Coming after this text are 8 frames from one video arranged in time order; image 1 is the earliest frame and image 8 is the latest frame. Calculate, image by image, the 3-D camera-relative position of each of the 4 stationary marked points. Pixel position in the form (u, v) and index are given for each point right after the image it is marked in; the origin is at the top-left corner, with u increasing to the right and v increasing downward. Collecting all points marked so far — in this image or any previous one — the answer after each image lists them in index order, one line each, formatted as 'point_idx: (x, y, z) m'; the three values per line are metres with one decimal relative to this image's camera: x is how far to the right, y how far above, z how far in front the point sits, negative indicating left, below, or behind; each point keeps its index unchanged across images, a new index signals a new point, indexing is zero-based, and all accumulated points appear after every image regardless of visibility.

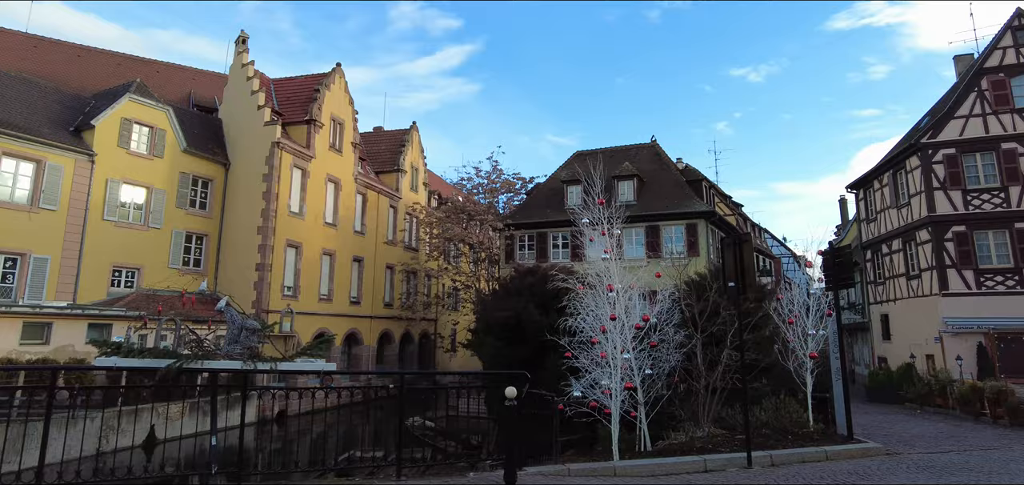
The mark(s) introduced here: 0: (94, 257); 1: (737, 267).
0: (-12.7, -0.4, +19.5) m
1: (+2.8, -0.3, +7.8) m
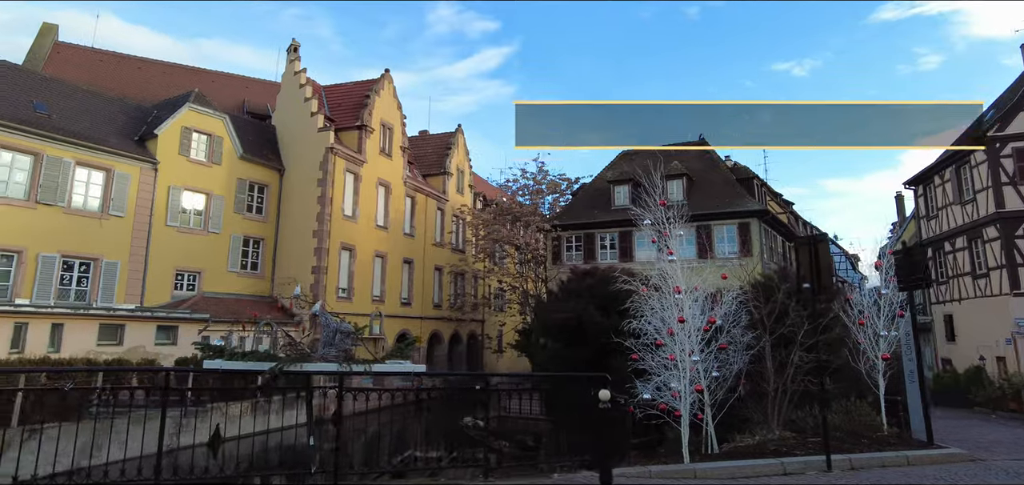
0: (-11.1, -0.6, +20.3) m
1: (+3.6, -0.3, +7.7) m
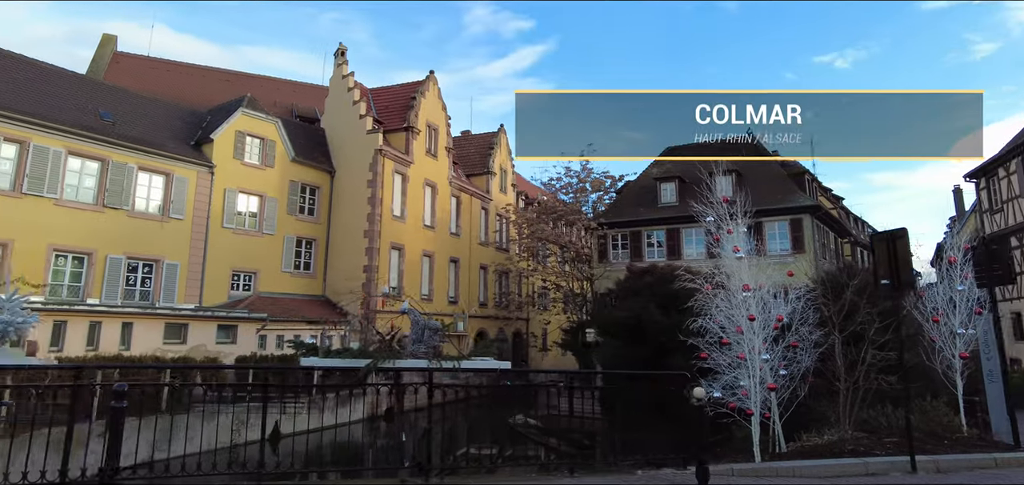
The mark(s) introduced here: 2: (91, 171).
0: (-9.6, -0.6, +20.9) m
1: (+4.4, -0.3, +7.5) m
2: (-12.2, +2.1, +18.5) m
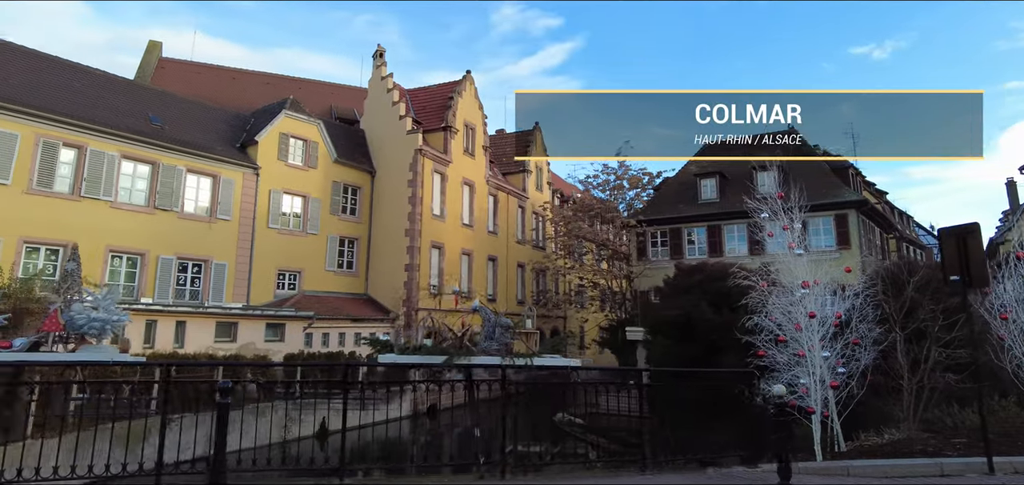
0: (-8.3, -0.6, +21.3) m
1: (+5.1, -0.2, +7.3) m
2: (-11.0, +2.0, +19.0) m
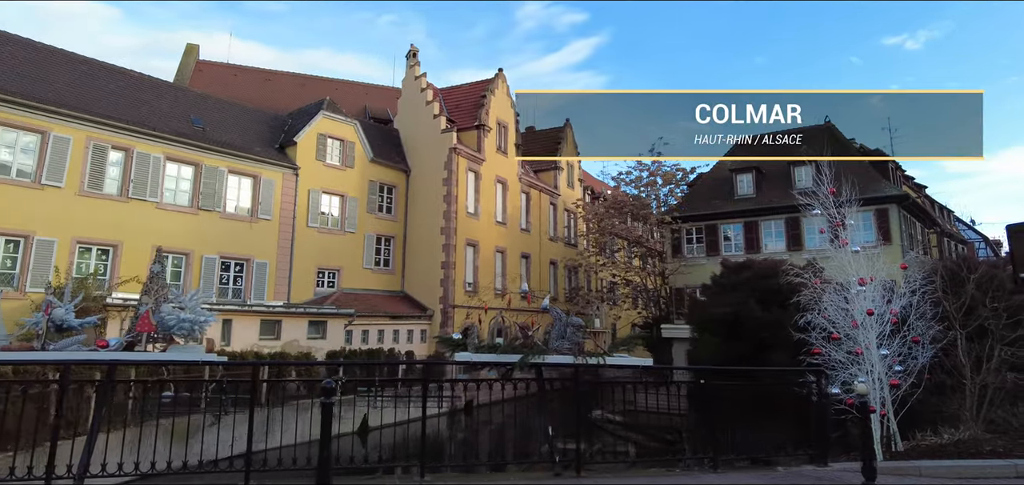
0: (-7.1, -0.6, +21.6) m
1: (+5.8, -0.2, +7.1) m
2: (-9.9, +2.0, +19.5) m
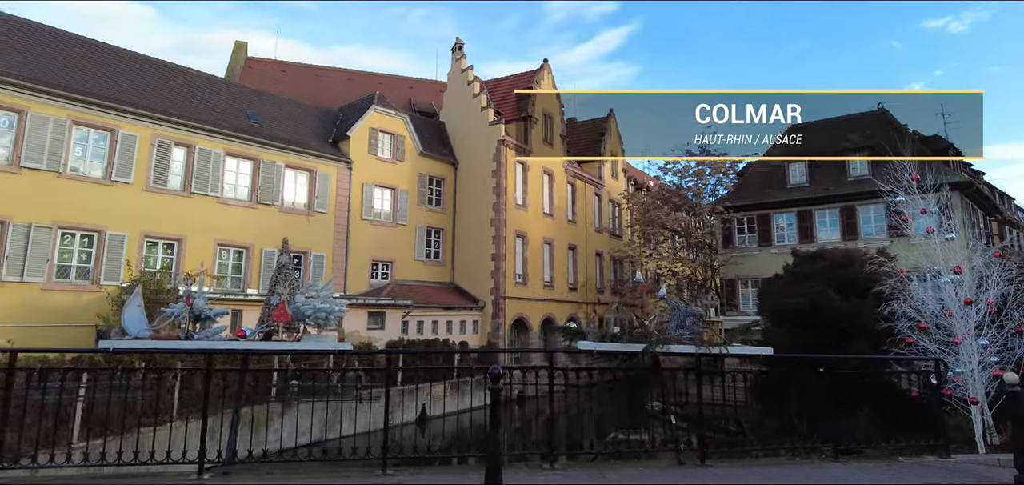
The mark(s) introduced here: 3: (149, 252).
0: (-5.3, -0.4, +21.9) m
1: (+6.8, 0.0, +6.8) m
2: (-8.3, +2.2, +19.9) m
3: (-10.0, -0.3, +17.6) m
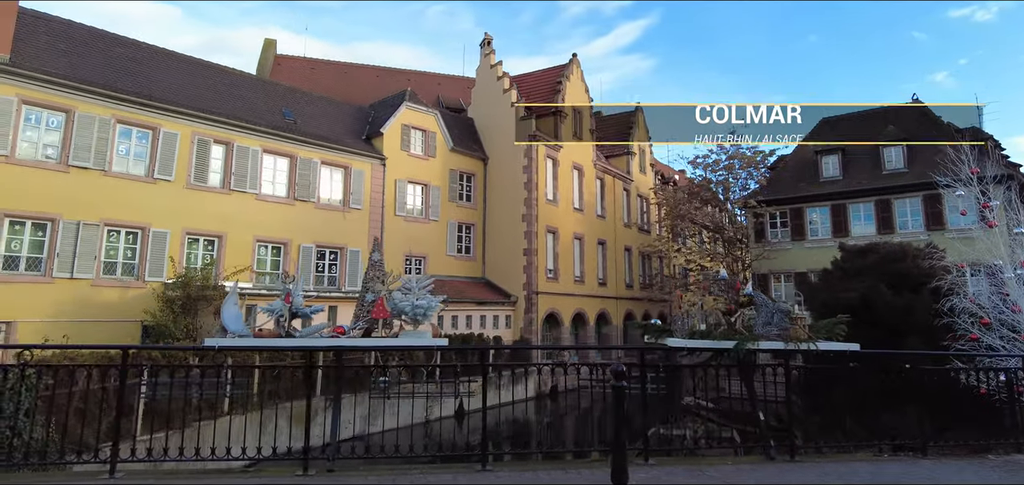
0: (-4.2, -0.2, +22.1) m
1: (+7.6, +0.1, +6.7) m
2: (-7.2, +2.4, +20.1) m
3: (-9.0, -0.2, +17.9) m
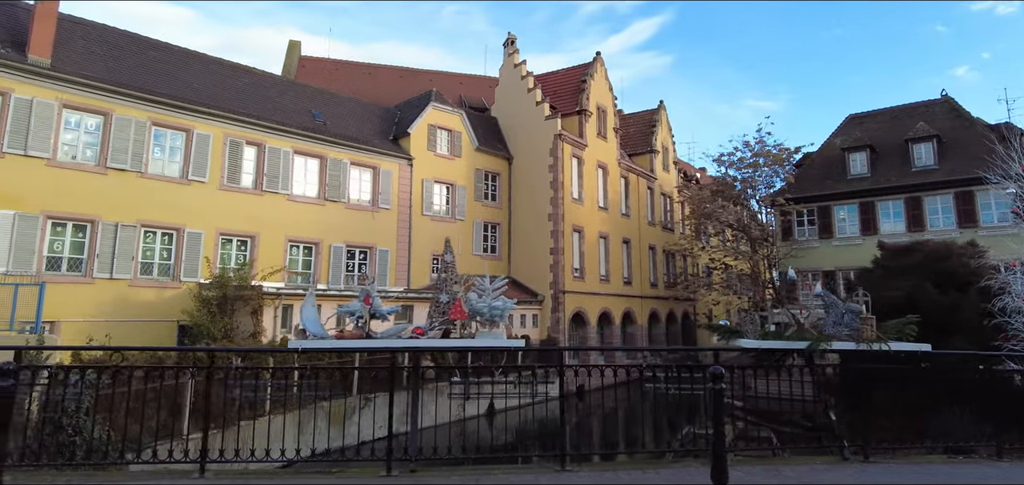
0: (-3.3, -0.2, +22.2) m
1: (+8.2, +0.1, +6.6) m
2: (-6.3, +2.4, +20.2) m
3: (-8.2, -0.2, +18.1) m
